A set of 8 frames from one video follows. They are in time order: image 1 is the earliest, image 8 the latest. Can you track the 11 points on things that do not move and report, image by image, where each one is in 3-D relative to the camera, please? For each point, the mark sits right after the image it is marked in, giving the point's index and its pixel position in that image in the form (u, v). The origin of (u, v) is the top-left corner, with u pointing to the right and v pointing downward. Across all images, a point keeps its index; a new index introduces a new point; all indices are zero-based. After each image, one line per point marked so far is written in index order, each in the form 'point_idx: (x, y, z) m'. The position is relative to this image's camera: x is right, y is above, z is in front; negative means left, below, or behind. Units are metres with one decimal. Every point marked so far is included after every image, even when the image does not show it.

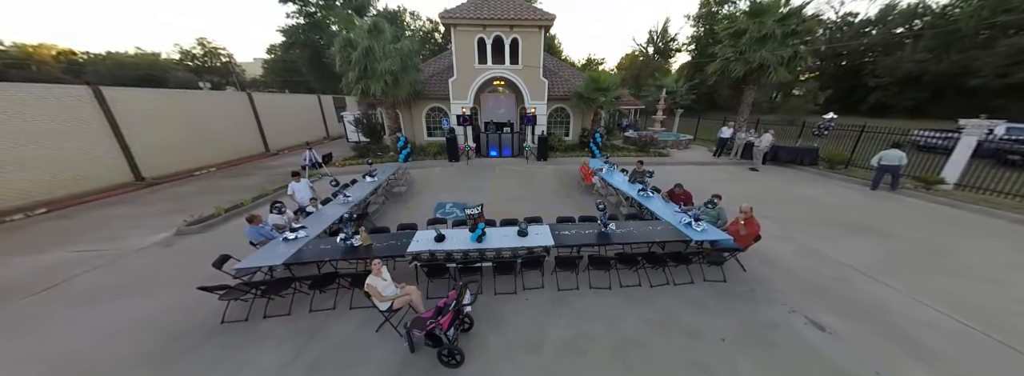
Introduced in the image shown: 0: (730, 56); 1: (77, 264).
0: (+12.8, +7.7, +14.2) m
1: (-10.0, -1.7, +5.7) m
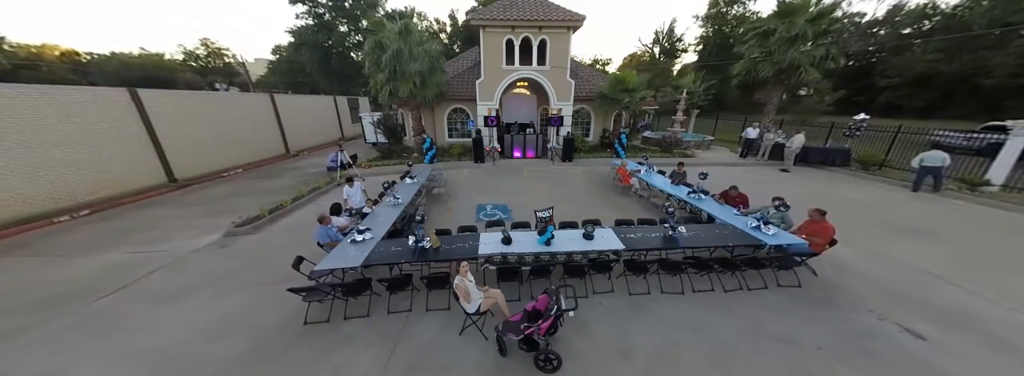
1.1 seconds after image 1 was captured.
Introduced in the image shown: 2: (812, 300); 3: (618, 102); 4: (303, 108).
0: (+14.2, +7.6, +14.1) m
1: (-8.6, -1.8, +5.7) m
2: (+5.4, -2.0, +4.3) m
3: (+6.1, +5.0, +14.1) m
4: (-16.6, +6.3, +19.4) m
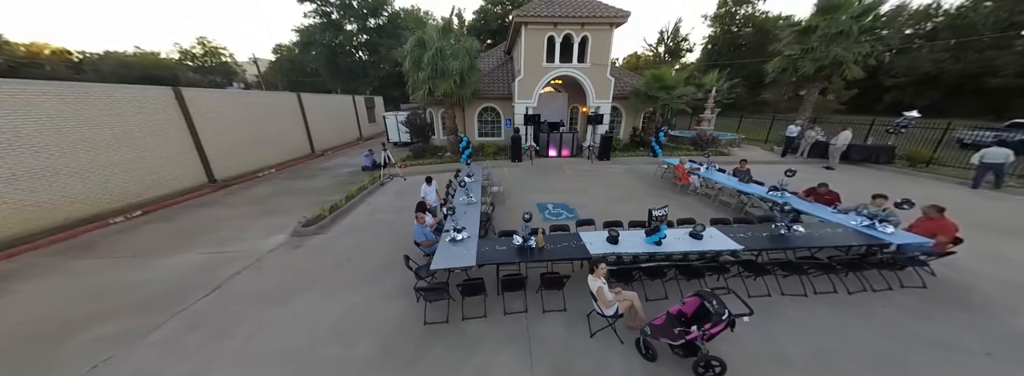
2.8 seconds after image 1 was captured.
0: (+16.2, +7.7, +14.0) m
1: (-6.6, -1.7, +5.5) m
2: (+7.4, -2.0, +4.2) m
3: (+8.2, +5.1, +13.9) m
4: (-14.6, +6.3, +19.2) m
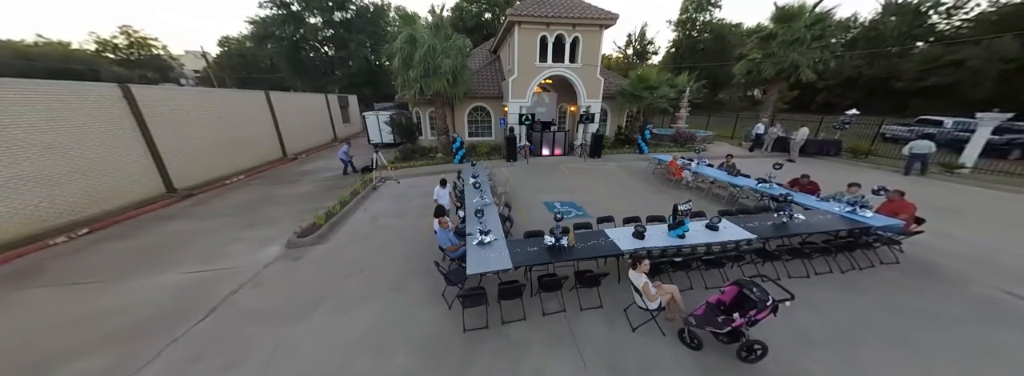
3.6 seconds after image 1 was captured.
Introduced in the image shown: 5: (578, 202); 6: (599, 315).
0: (+15.6, +8.2, +15.4) m
1: (-6.0, -2.0, +4.8) m
2: (+8.1, -1.7, +4.9) m
3: (+7.6, +5.3, +14.6) m
4: (-15.6, +5.8, +17.7) m
5: (+2.2, -0.5, +8.4) m
6: (+1.5, -2.2, +4.3) m
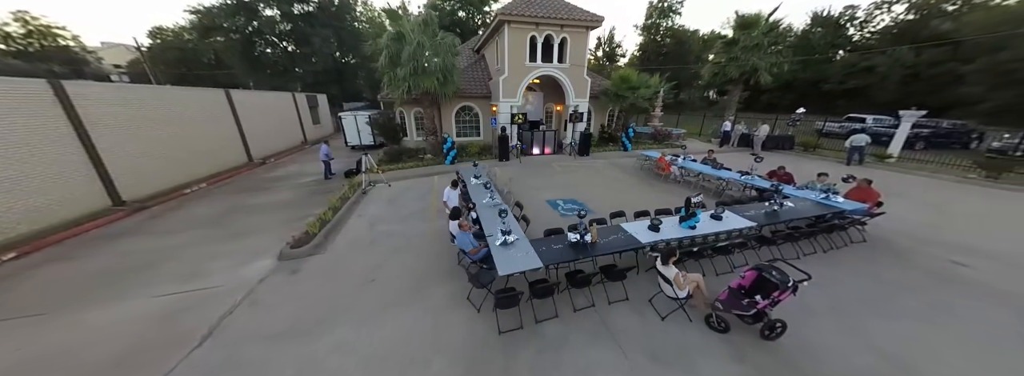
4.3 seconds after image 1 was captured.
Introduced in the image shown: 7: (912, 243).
0: (+14.7, +8.8, +16.8) m
1: (-5.5, -2.1, +4.2) m
2: (+8.5, -1.4, +5.6) m
3: (+6.9, +5.6, +15.3) m
4: (-16.5, +5.3, +16.1) m
5: (+2.3, -0.4, +8.6) m
6: (+2.1, -2.1, +4.4) m
7: (+9.7, -1.3, +5.9) m
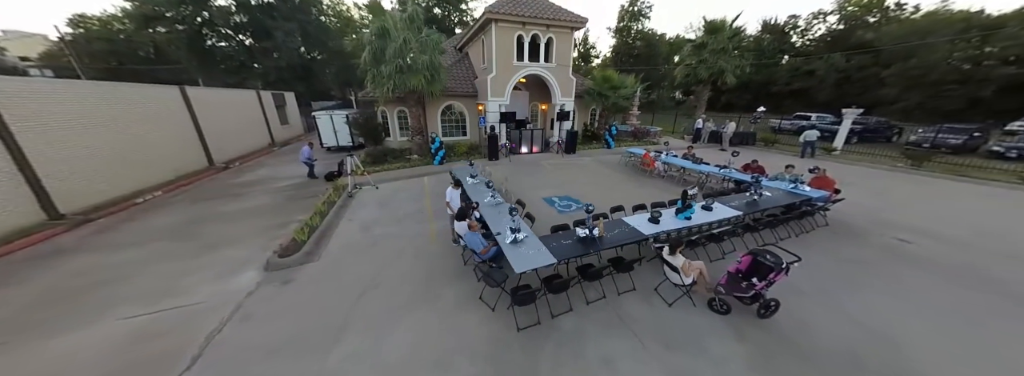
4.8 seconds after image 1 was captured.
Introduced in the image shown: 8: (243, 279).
0: (+13.5, +9.2, +18.0) m
1: (-5.2, -2.2, +3.8) m
2: (+8.6, -1.2, +6.4) m
3: (+6.0, +5.8, +15.9) m
4: (-17.4, +4.9, +14.7) m
5: (+2.2, -0.3, +8.8) m
6: (+2.3, -2.0, +4.6) m
7: (+9.7, -1.0, +6.7) m
8: (-5.6, -1.9, +5.0) m
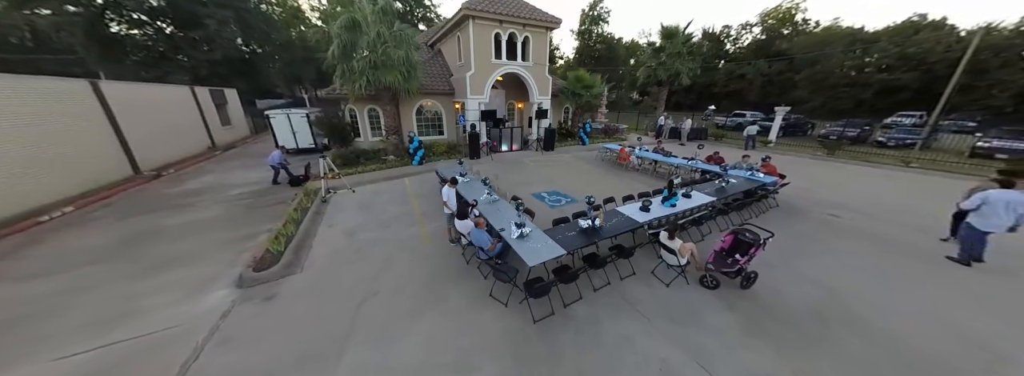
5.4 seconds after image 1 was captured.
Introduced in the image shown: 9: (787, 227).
0: (+11.5, +9.8, +19.6) m
1: (-4.8, -2.4, +3.2) m
2: (+8.5, -0.7, +7.5) m
3: (+4.4, +6.2, +16.5) m
4: (-18.6, +4.3, +12.5) m
5: (+1.8, -0.1, +9.1) m
6: (+2.5, -1.9, +4.9) m
7: (+9.5, -0.5, +7.9) m
8: (-5.4, -2.0, +4.3) m
9: (+7.5, -1.0, +6.7) m
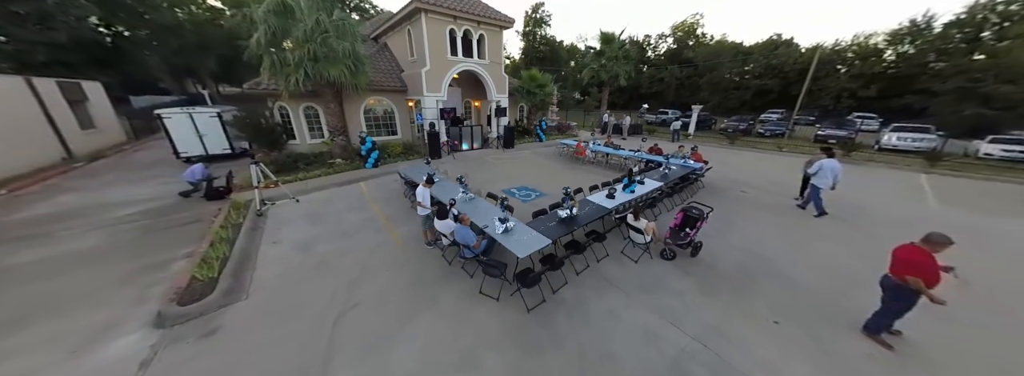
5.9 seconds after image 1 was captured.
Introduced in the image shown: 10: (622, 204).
0: (+7.5, +10.6, +21.4) m
1: (-4.6, -2.6, +2.4) m
2: (+7.5, -0.1, +9.0) m
3: (+1.4, +6.5, +17.1) m
4: (-20.3, +3.2, +8.8) m
5: (+0.6, +0.1, +9.4) m
6: (+2.2, -1.6, +5.5) m
7: (+8.4, +0.2, +9.7) m
8: (-5.4, -2.3, +3.4) m
9: (+6.7, -0.5, +8.1) m
10: (+2.8, -0.4, +6.2) m
